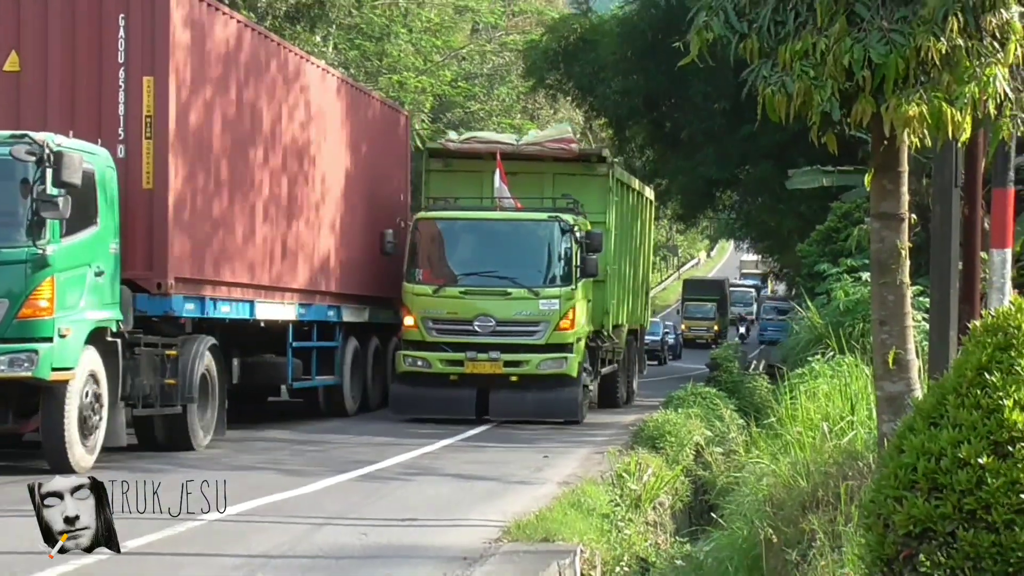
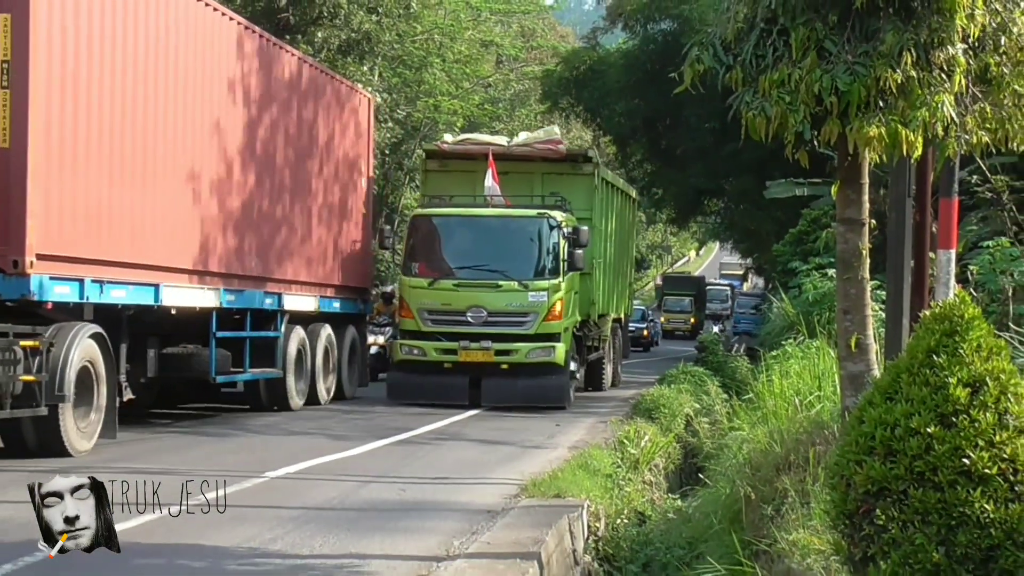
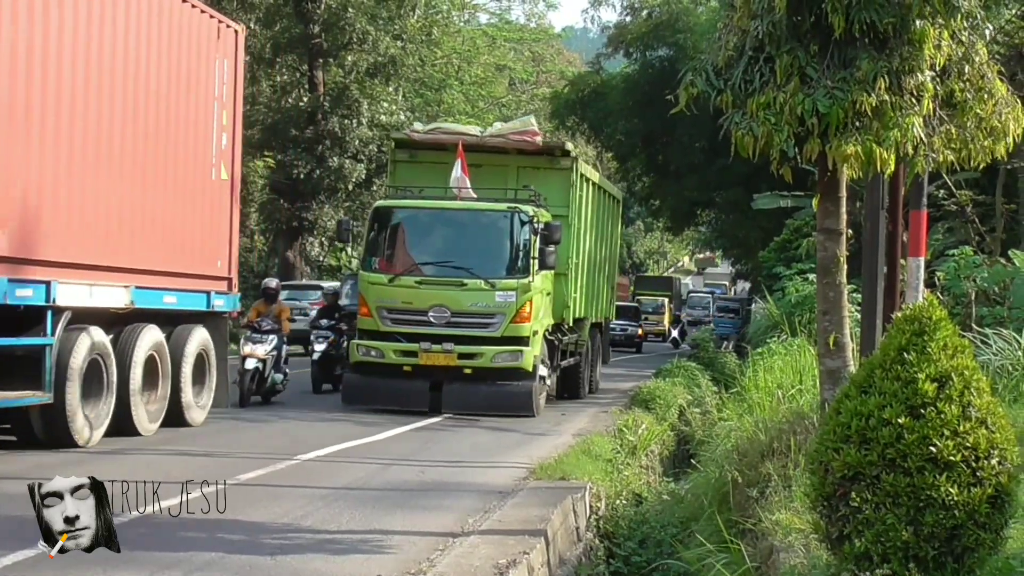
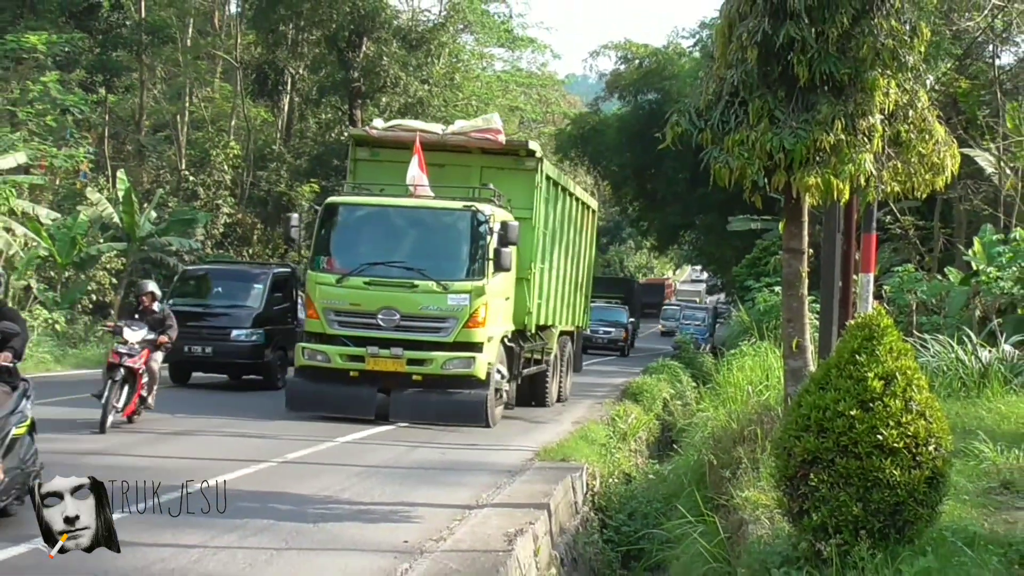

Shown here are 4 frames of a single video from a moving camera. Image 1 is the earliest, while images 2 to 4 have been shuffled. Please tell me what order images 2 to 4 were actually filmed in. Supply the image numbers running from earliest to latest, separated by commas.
2, 3, 4
